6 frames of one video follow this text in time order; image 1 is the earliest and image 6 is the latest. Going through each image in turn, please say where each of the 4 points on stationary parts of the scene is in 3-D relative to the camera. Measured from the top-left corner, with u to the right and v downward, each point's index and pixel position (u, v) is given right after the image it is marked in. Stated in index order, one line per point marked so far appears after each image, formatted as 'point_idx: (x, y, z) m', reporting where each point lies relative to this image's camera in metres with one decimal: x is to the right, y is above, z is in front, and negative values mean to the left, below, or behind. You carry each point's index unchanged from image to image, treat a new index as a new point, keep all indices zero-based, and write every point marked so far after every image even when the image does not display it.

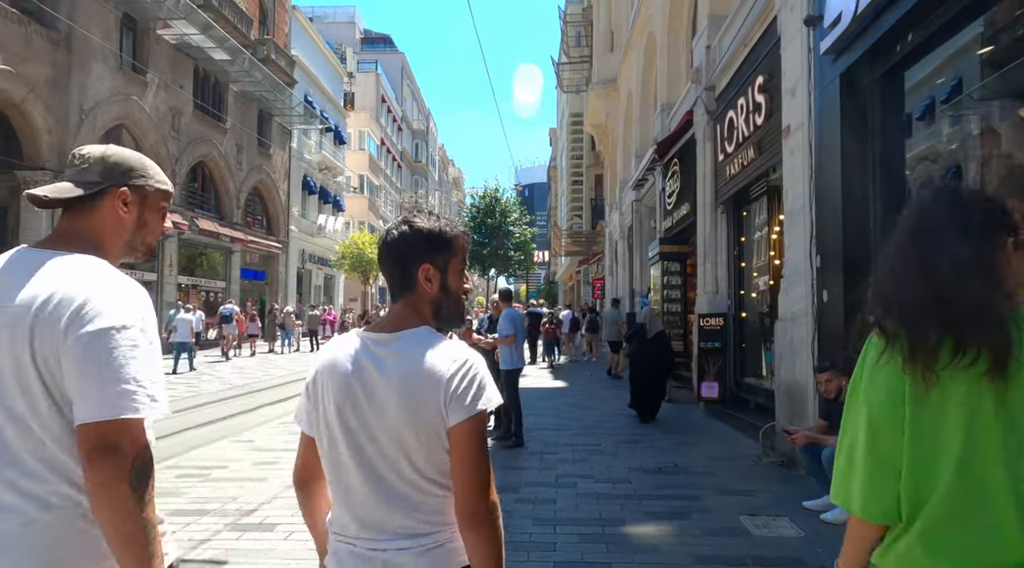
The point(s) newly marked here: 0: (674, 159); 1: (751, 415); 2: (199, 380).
0: (+2.9, +2.3, +14.3) m
1: (+3.1, -1.7, +10.2) m
2: (-6.8, -2.1, +17.0) m
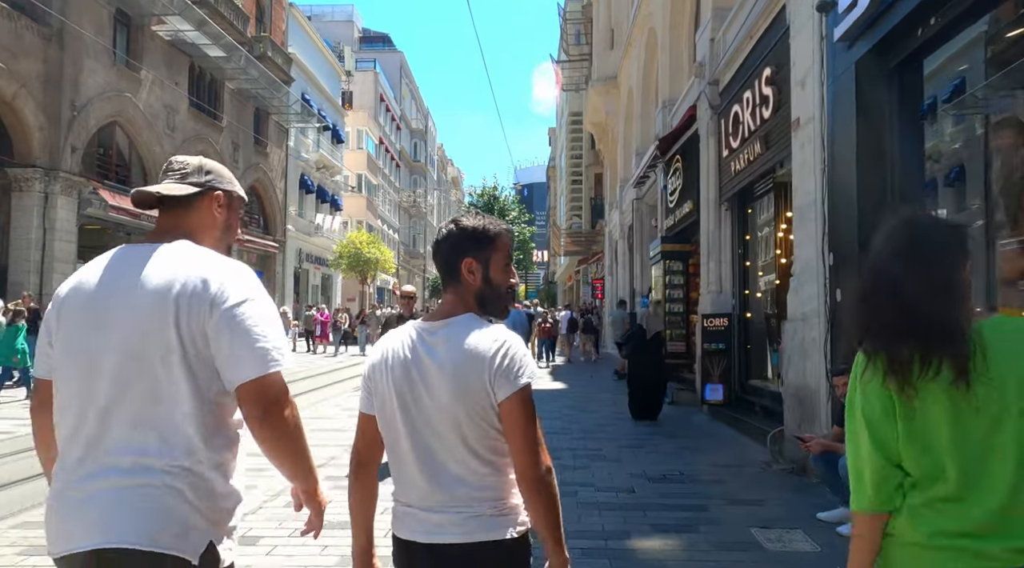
0: (+2.9, +2.3, +14.0) m
1: (+3.0, -1.7, +9.9) m
2: (-6.8, -2.1, +16.6) m
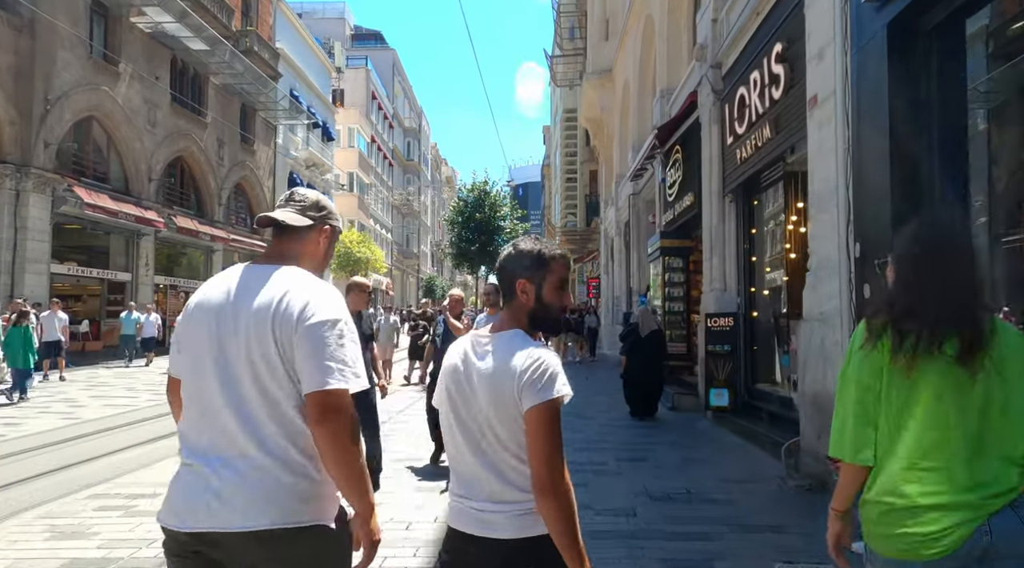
0: (+2.7, +2.3, +13.2) m
1: (+2.9, -1.6, +9.1) m
2: (-7.0, -2.1, +15.8) m
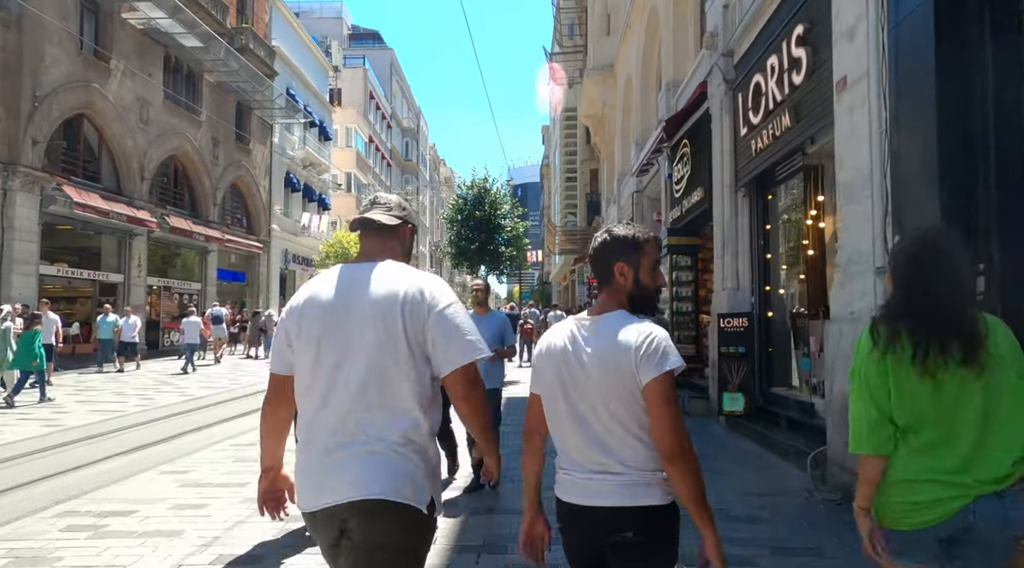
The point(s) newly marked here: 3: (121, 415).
0: (+2.8, +2.3, +12.7) m
1: (+3.0, -1.6, +8.6) m
2: (-6.9, -2.1, +15.3) m
3: (-6.1, -2.1, +12.3) m
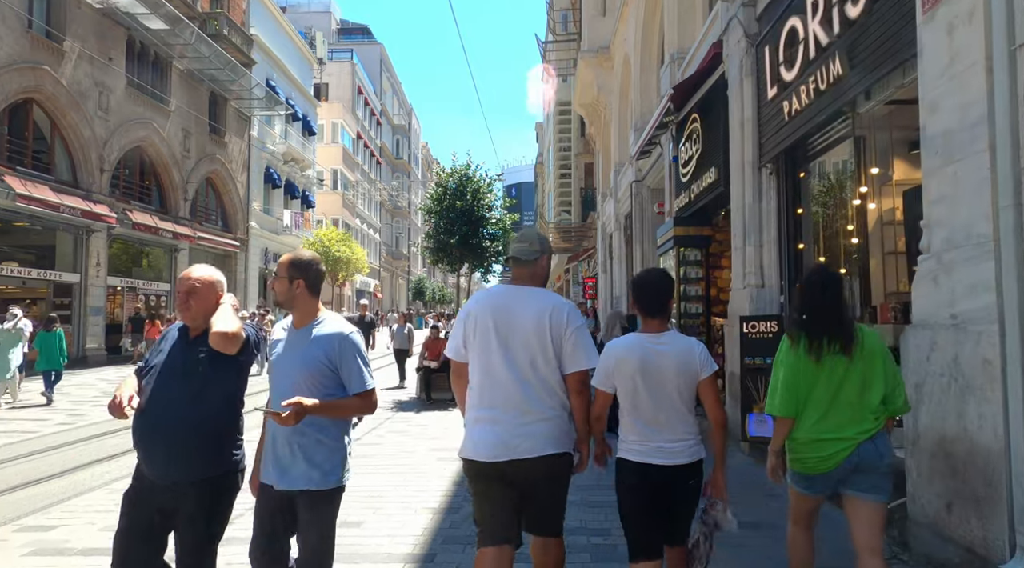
0: (+2.5, +2.4, +10.9) m
1: (+2.7, -1.6, +6.8) m
2: (-7.2, -2.1, +13.5) m
3: (-6.4, -2.0, +10.5) m
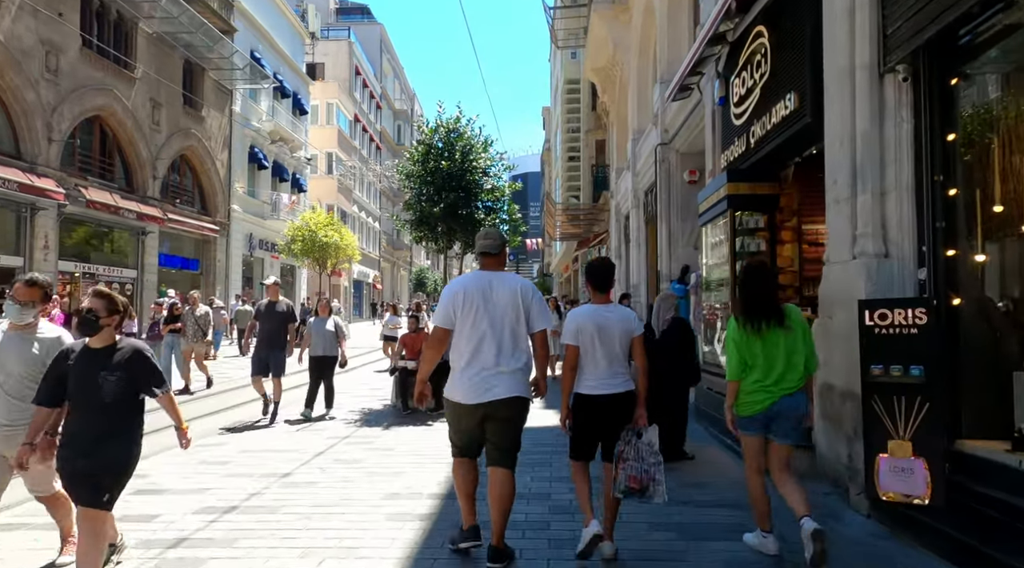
0: (+2.5, +2.6, +8.0) m
1: (+2.6, -1.4, +4.0) m
2: (-7.2, -1.8, +10.7) m
3: (-6.4, -1.8, +7.7) m
